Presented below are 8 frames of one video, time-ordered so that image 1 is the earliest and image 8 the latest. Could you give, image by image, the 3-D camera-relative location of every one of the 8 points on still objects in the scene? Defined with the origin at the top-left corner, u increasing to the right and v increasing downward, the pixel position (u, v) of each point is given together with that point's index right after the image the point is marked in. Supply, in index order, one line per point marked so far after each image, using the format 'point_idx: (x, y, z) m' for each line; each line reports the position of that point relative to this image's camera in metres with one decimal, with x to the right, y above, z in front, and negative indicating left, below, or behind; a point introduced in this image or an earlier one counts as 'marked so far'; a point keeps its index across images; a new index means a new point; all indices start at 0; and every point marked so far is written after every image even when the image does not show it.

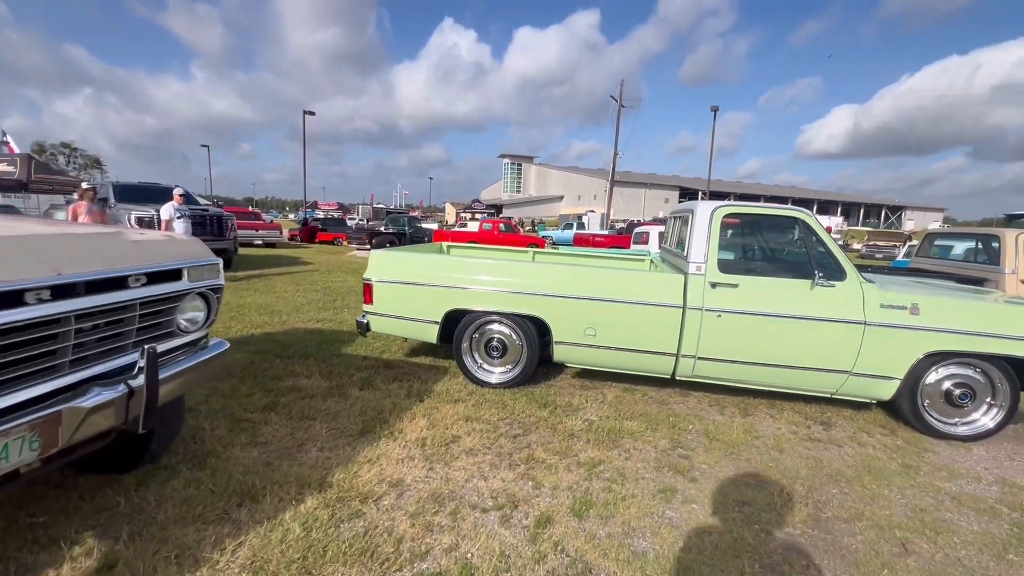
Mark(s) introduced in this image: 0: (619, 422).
0: (+0.9, -1.1, +3.9) m
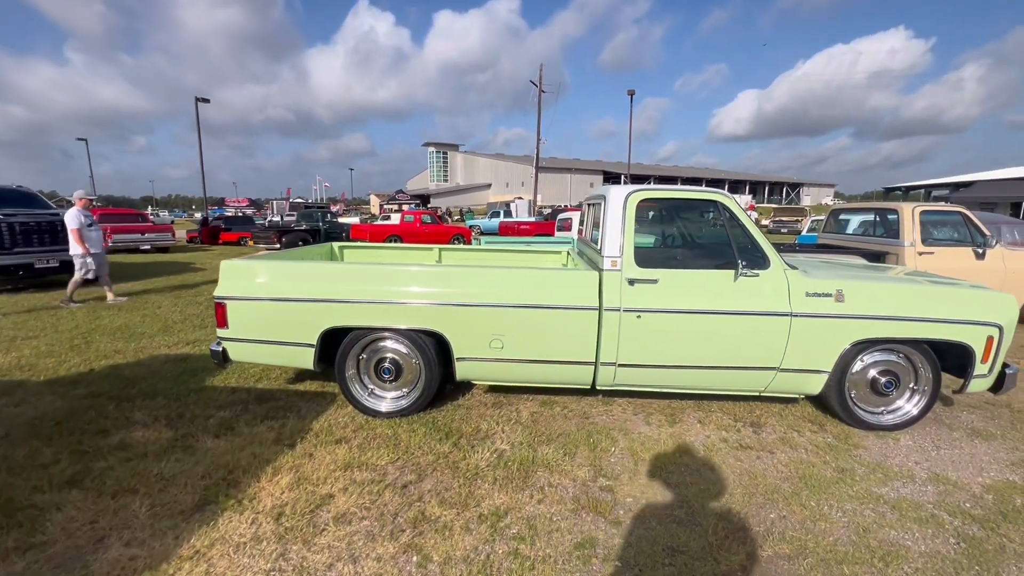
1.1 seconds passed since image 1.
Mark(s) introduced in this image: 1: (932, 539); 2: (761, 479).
0: (+0.1, -1.1, +3.3) m
1: (+2.2, -1.3, +2.4) m
2: (+1.6, -1.2, +3.0) m
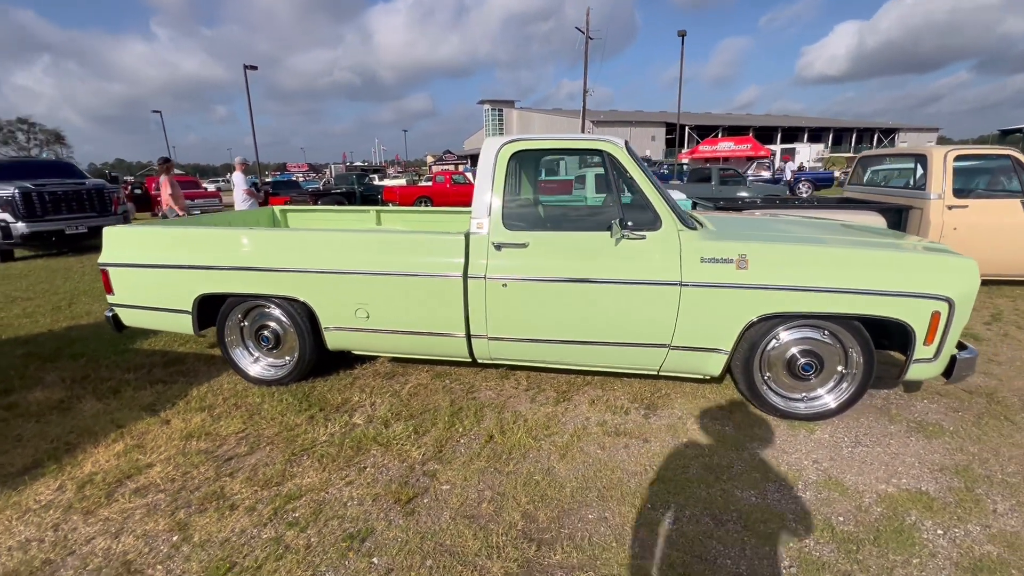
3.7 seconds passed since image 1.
0: (-0.8, -0.9, +3.1) m
1: (+1.1, -1.2, +2.0) m
2: (+0.5, -1.0, +2.6) m
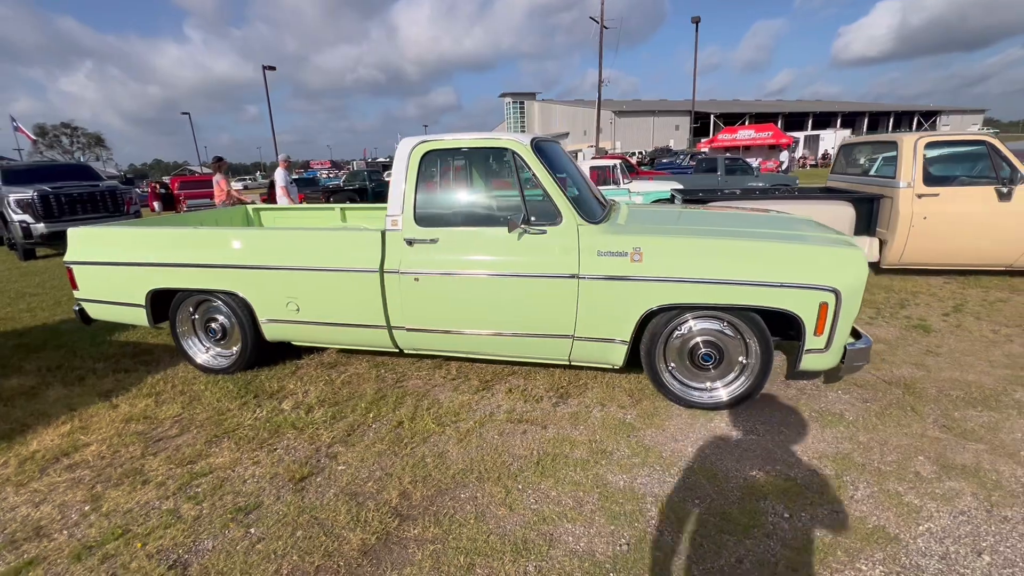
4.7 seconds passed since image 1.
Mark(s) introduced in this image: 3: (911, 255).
0: (-1.4, -0.9, +3.3) m
1: (+0.4, -1.1, +2.1) m
2: (-0.1, -1.0, +2.8) m
3: (+4.8, +0.4, +5.7) m
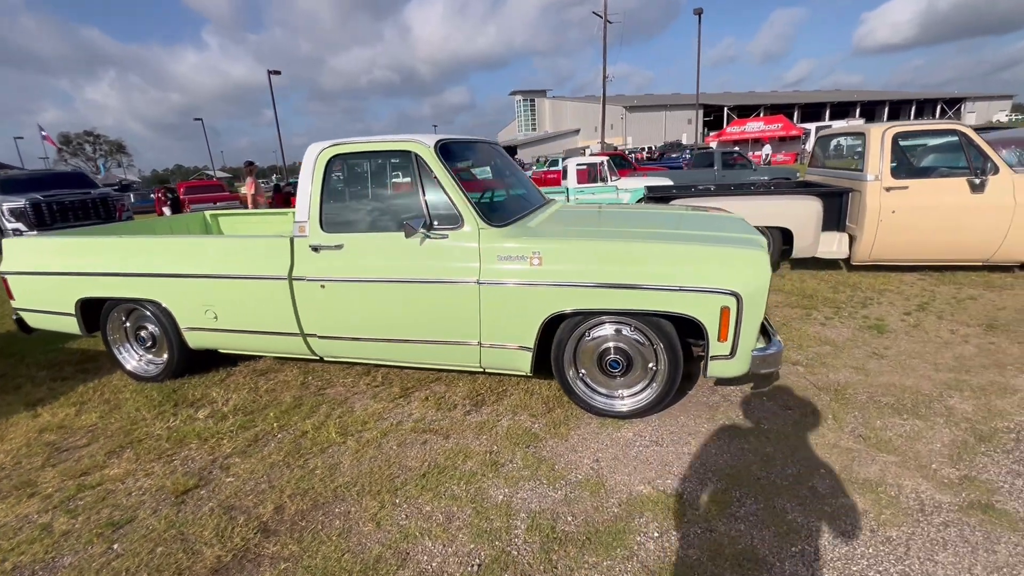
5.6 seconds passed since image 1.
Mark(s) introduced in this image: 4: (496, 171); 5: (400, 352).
0: (-2.0, -0.9, +3.3) m
1: (-0.2, -1.2, +2.1) m
2: (-0.7, -1.0, +2.7) m
3: (+4.2, +0.5, +5.4) m
4: (-0.1, +1.0, +3.8) m
5: (-0.8, -0.4, +3.3) m
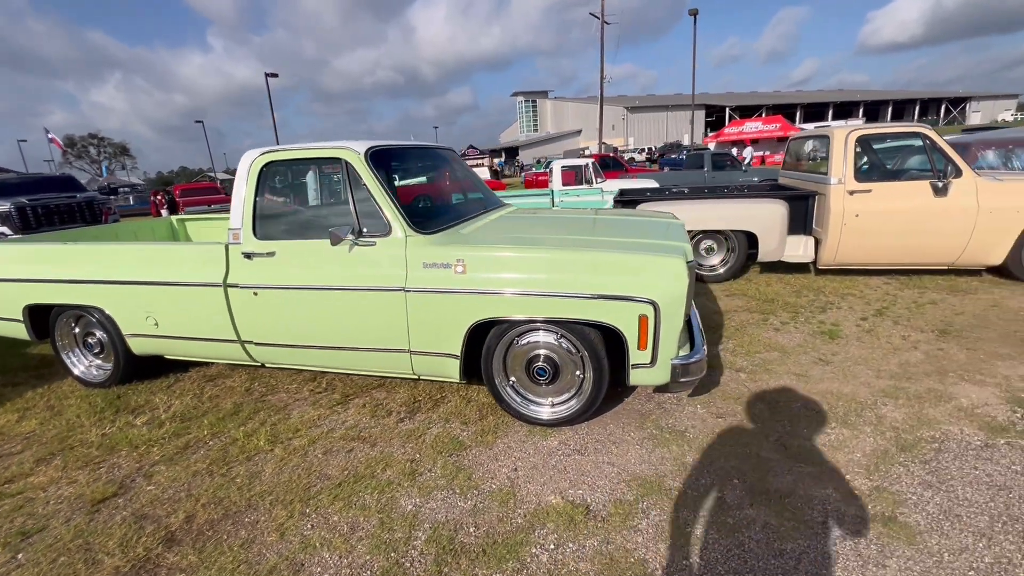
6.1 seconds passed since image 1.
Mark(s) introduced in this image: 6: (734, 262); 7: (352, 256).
0: (-2.5, -1.0, +3.3) m
1: (-0.7, -1.2, +2.1) m
2: (-1.2, -1.1, +2.7) m
3: (+3.8, +0.4, +5.4) m
4: (-0.5, +0.9, +3.8) m
5: (-1.2, -0.5, +3.3) m
6: (+2.7, +0.3, +5.8) m
7: (-1.0, +0.2, +3.0) m
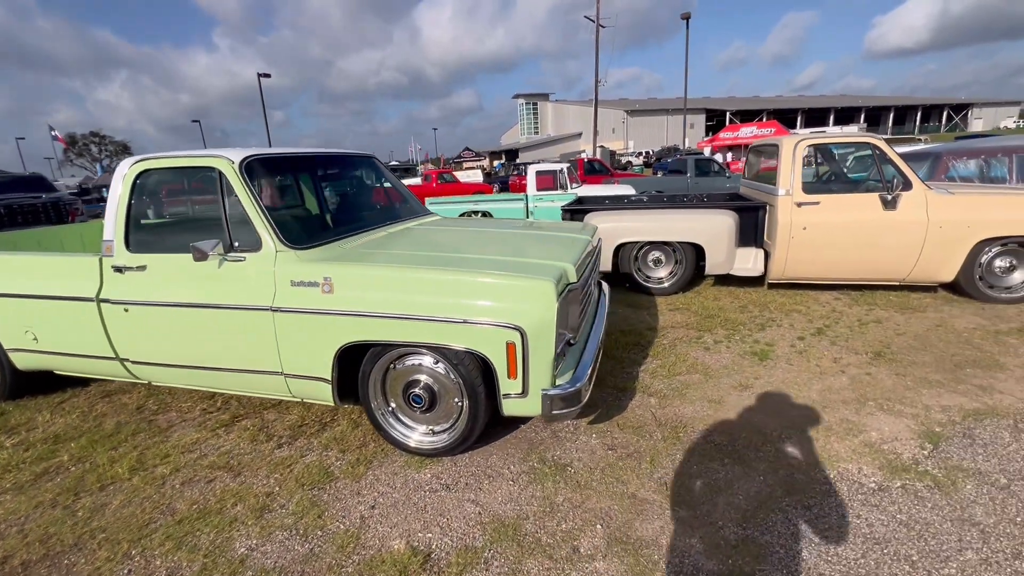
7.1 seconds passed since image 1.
0: (-3.2, -1.1, +3.1) m
1: (-1.4, -1.3, +1.9) m
2: (-1.9, -1.2, +2.5) m
3: (+3.1, +0.2, +5.2) m
4: (-1.3, +0.8, +3.6) m
5: (-2.0, -0.6, +3.1) m
6: (+2.0, +0.2, +5.6) m
7: (-1.7, +0.1, +2.9) m
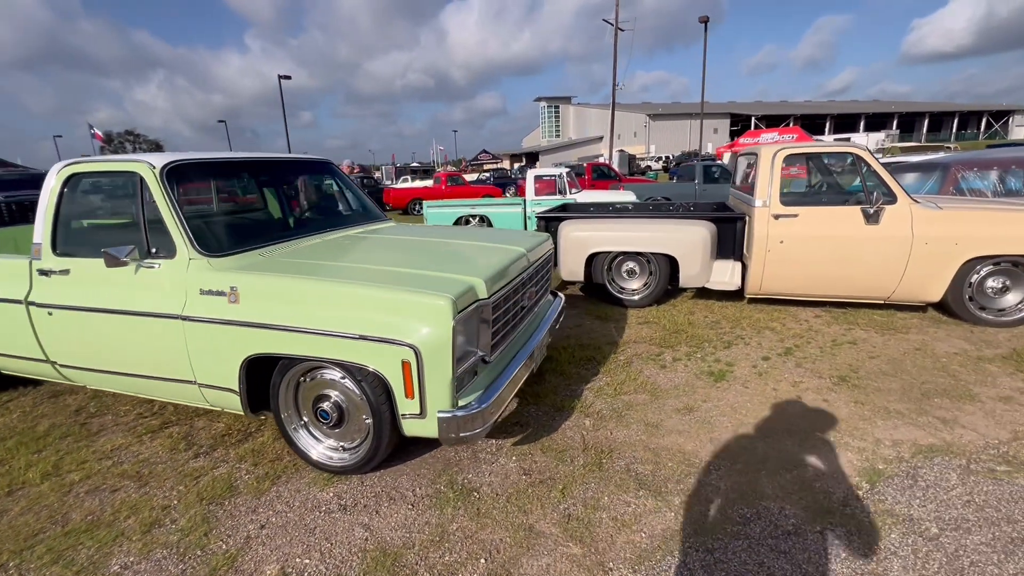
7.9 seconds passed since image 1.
0: (-3.7, -1.1, +3.2) m
1: (-2.0, -1.4, +1.8) m
2: (-2.4, -1.2, +2.5) m
3: (+2.7, +0.1, +5.0) m
4: (-1.7, +0.7, +3.6) m
5: (-2.4, -0.6, +3.1) m
6: (+1.6, 0.0, +5.4) m
7: (-2.2, +0.1, +2.8) m
